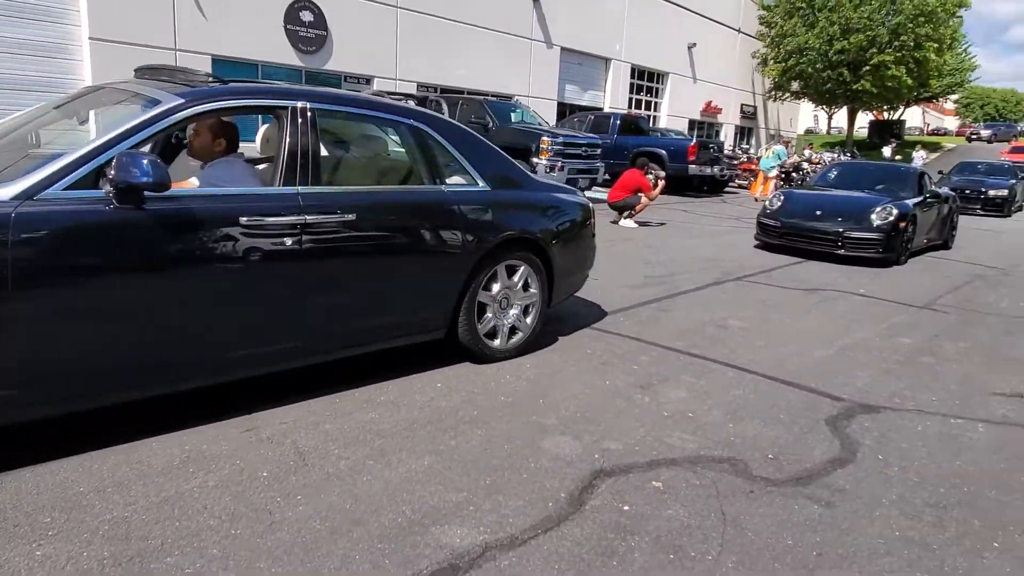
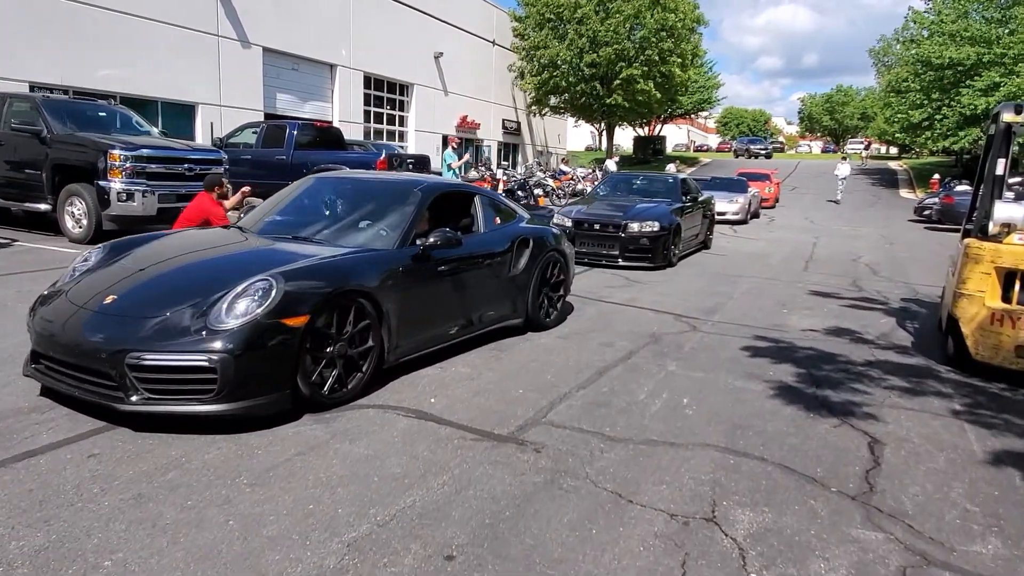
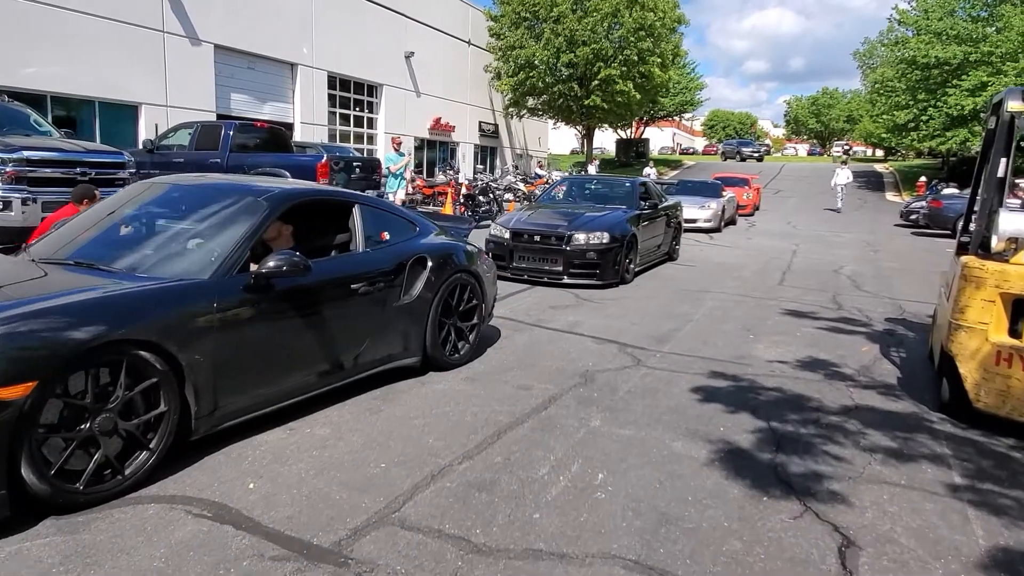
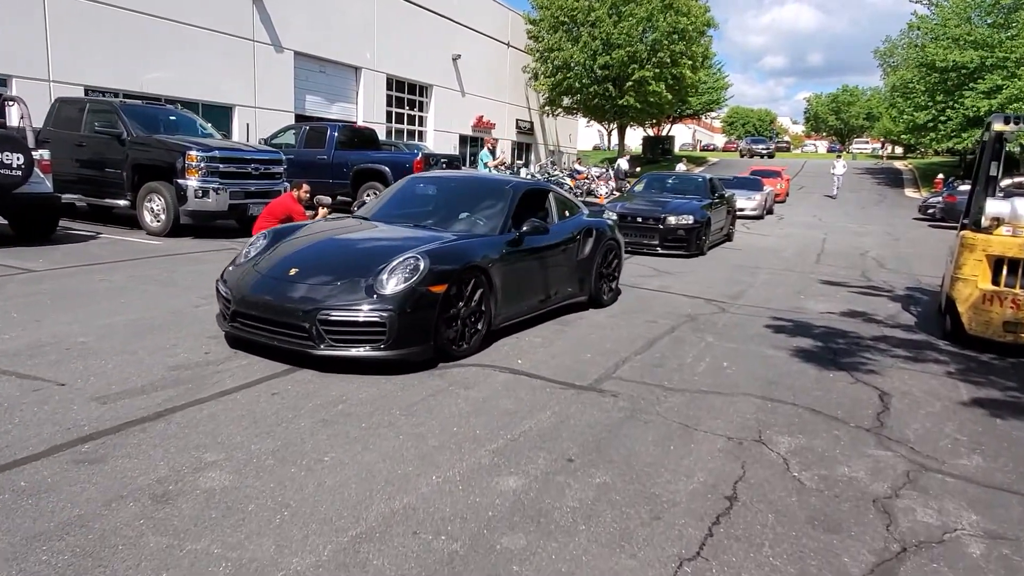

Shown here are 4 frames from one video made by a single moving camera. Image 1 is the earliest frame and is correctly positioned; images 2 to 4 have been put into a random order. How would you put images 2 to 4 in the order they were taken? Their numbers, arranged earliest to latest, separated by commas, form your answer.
4, 2, 3
